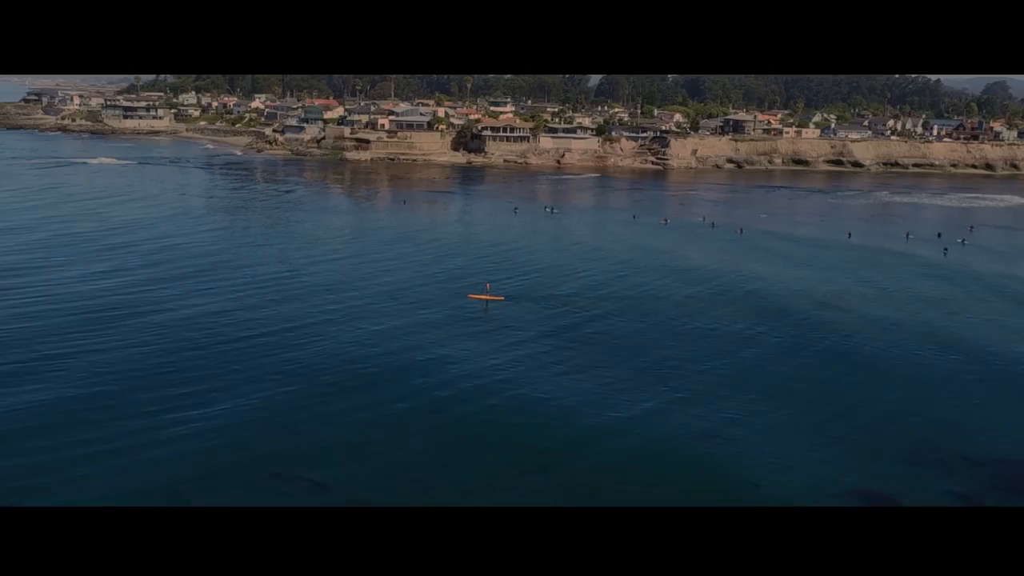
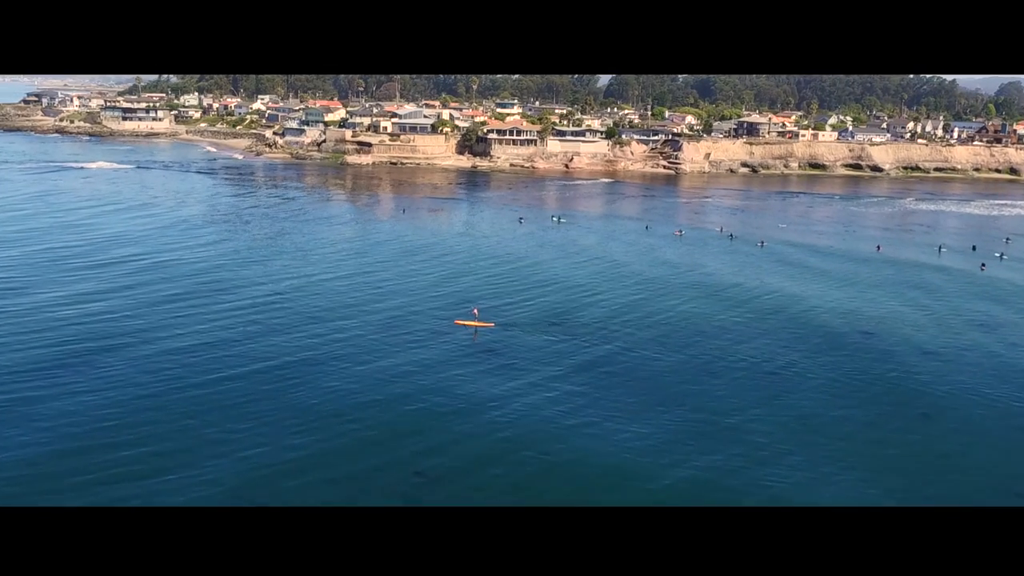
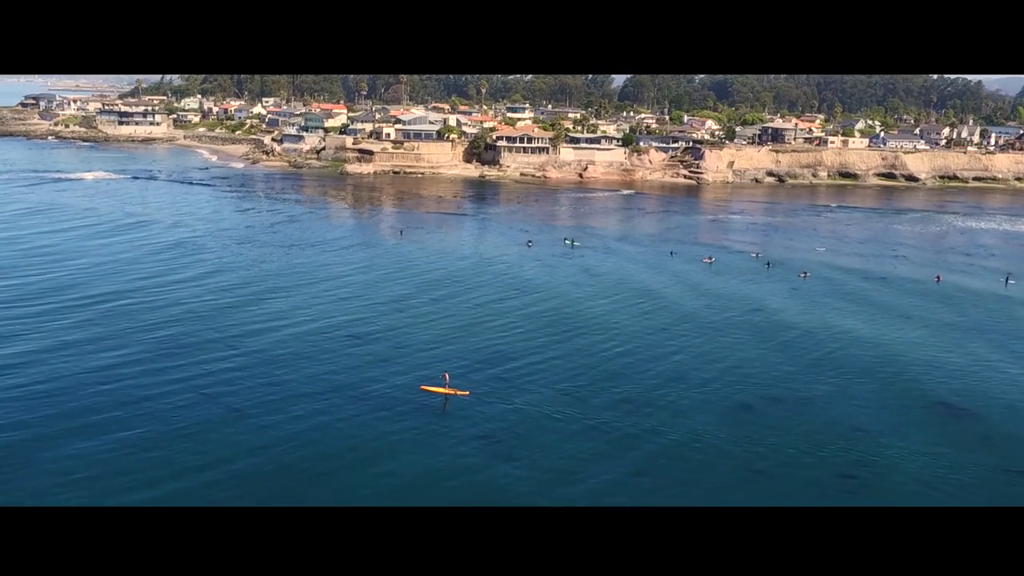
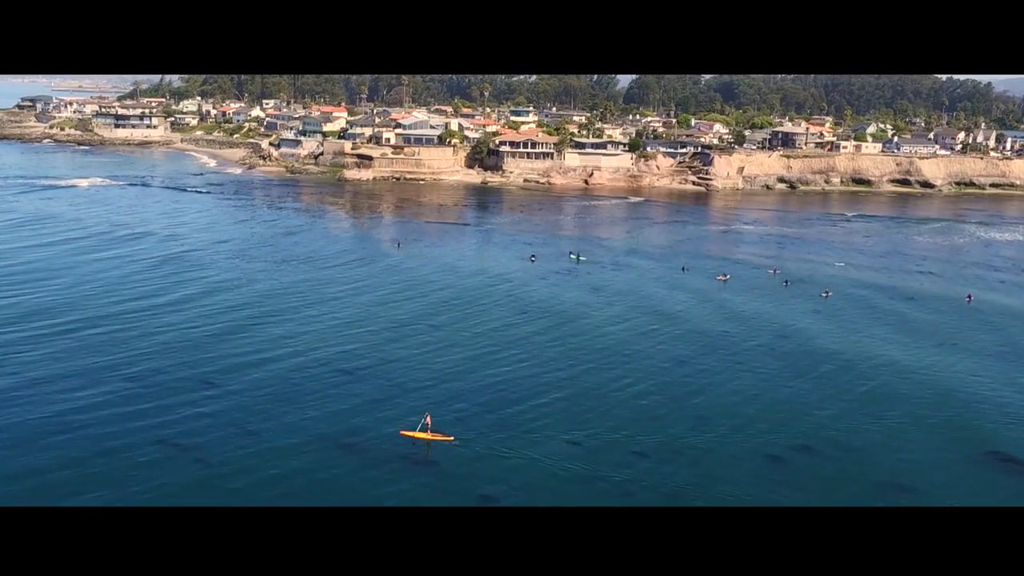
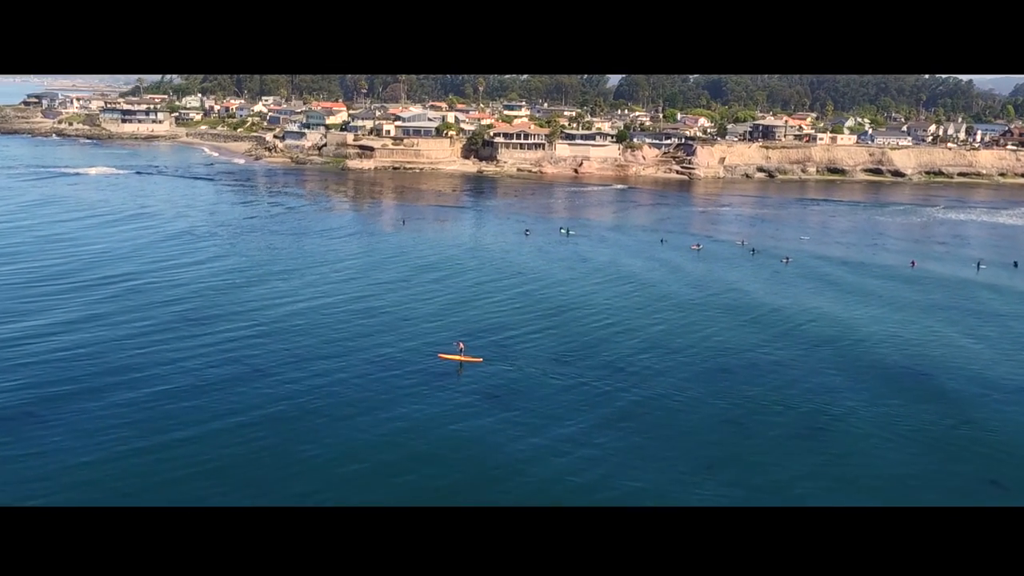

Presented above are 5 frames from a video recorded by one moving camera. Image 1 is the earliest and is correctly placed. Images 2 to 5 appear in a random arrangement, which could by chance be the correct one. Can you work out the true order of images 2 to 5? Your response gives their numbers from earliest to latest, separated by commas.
2, 5, 3, 4
